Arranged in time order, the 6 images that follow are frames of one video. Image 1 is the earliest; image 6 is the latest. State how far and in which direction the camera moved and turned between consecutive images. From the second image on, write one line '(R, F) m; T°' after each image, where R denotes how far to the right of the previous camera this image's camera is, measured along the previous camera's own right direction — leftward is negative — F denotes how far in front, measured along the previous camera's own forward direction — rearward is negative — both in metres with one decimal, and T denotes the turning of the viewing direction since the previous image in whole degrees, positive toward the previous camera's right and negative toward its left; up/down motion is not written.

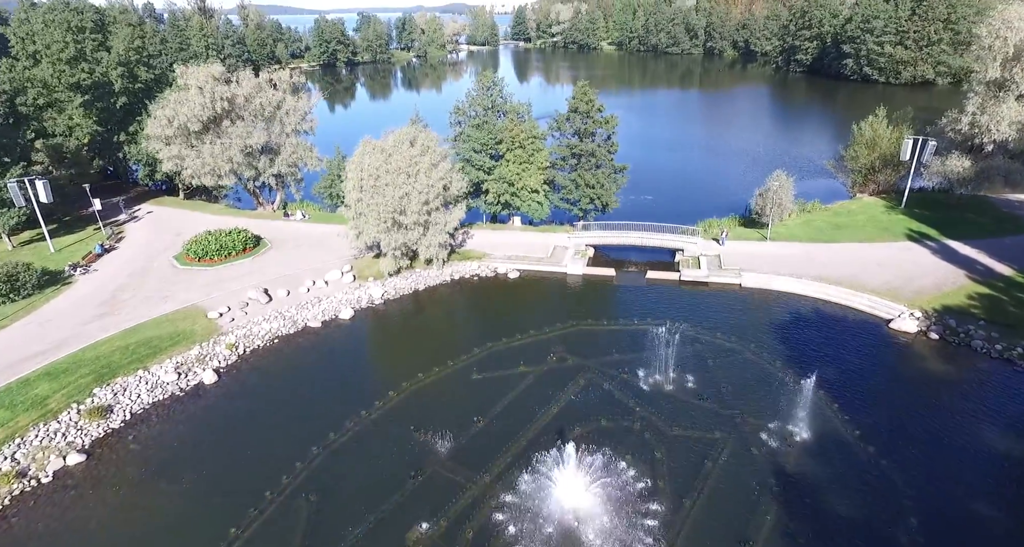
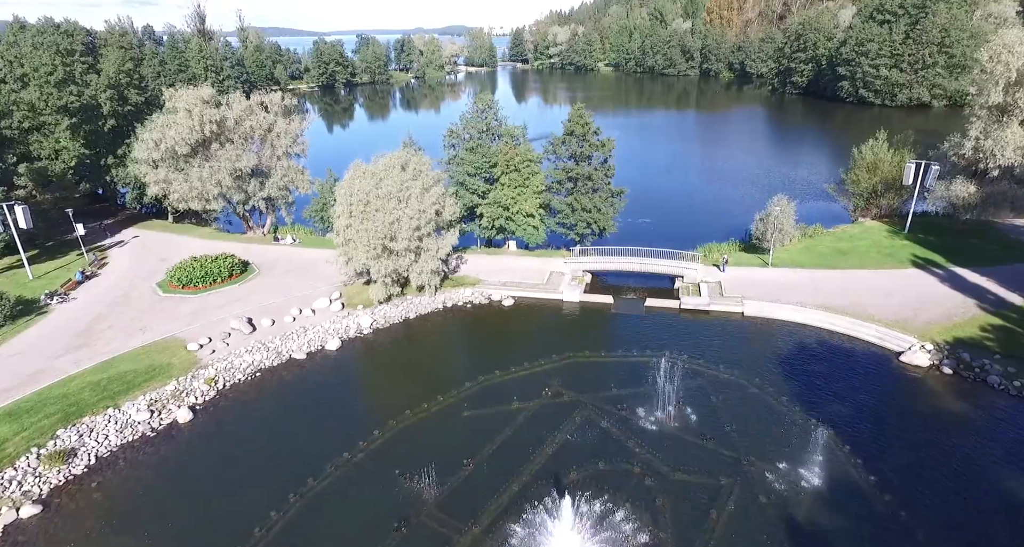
(+0.2, +1.0) m; 0°
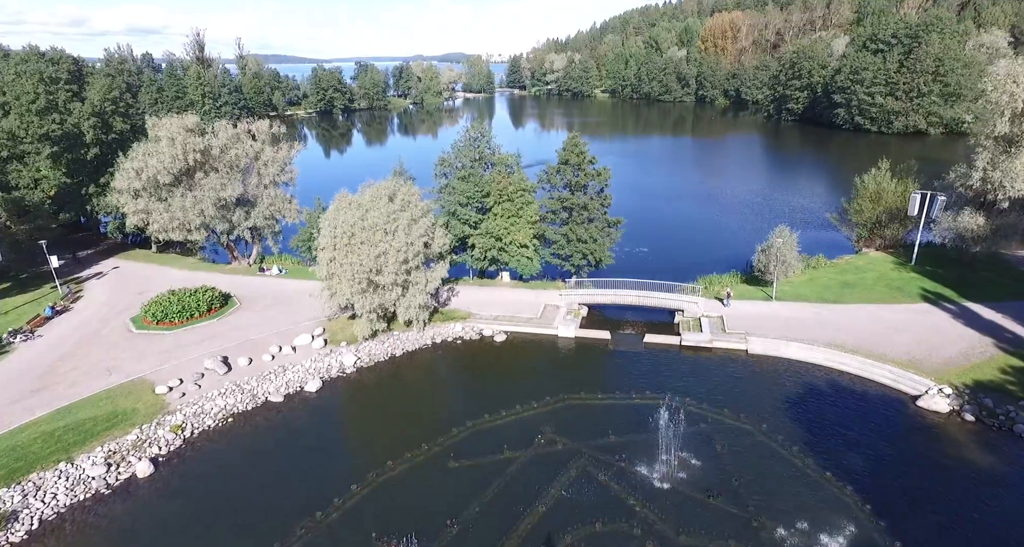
(+0.3, +1.4) m; 0°
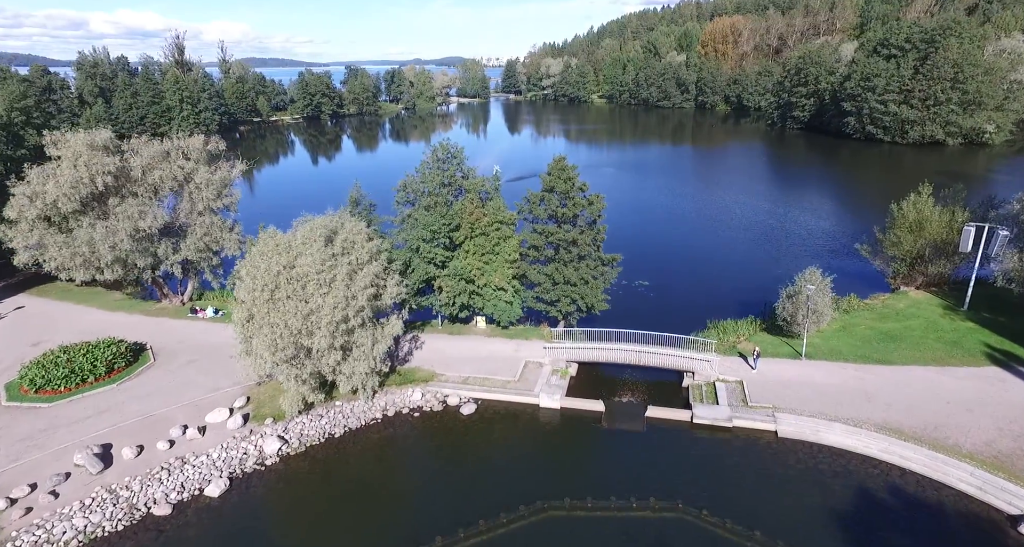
(+1.3, +6.0) m; 0°
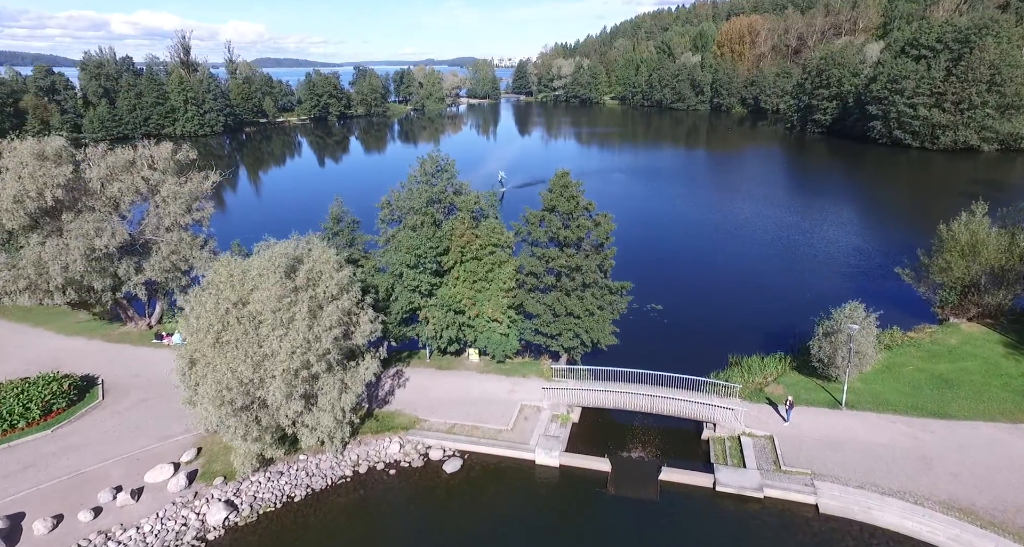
(+0.7, +3.5) m; -1°
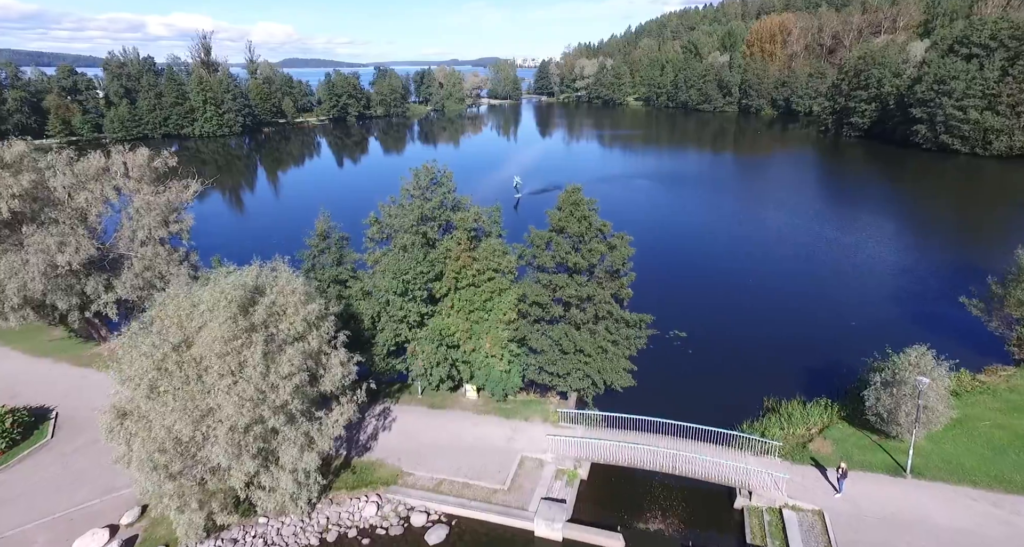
(+0.8, +3.4) m; -2°
